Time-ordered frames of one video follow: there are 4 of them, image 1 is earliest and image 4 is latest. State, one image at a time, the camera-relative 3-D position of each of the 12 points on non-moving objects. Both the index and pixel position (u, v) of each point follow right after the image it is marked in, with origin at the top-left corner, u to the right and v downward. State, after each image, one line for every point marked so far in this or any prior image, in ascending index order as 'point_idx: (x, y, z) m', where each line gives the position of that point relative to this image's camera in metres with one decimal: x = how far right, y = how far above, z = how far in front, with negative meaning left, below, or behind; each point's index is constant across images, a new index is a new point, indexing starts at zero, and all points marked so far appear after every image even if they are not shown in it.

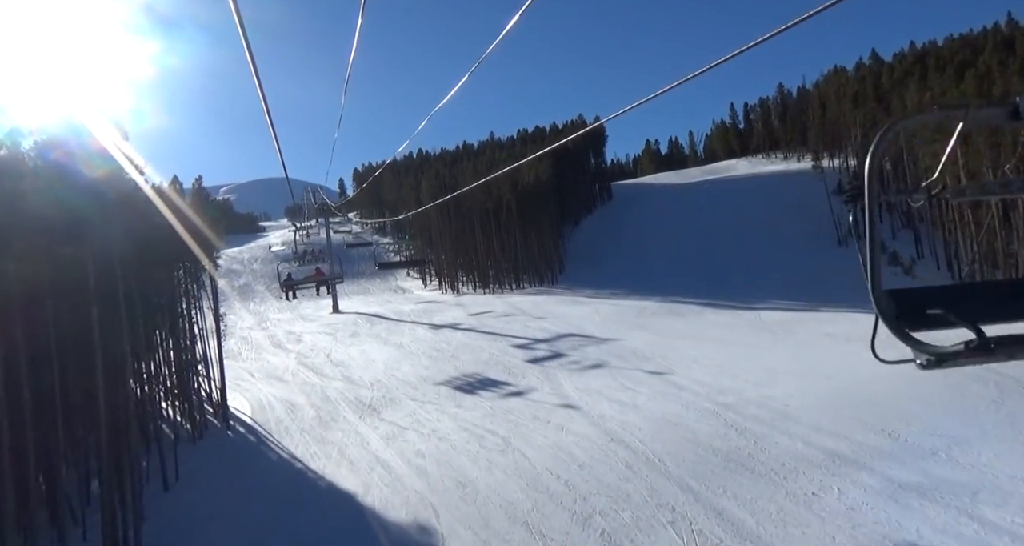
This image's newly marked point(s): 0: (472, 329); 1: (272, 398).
0: (-1.4, -2.1, +19.1) m
1: (-5.9, -3.2, +13.3) m
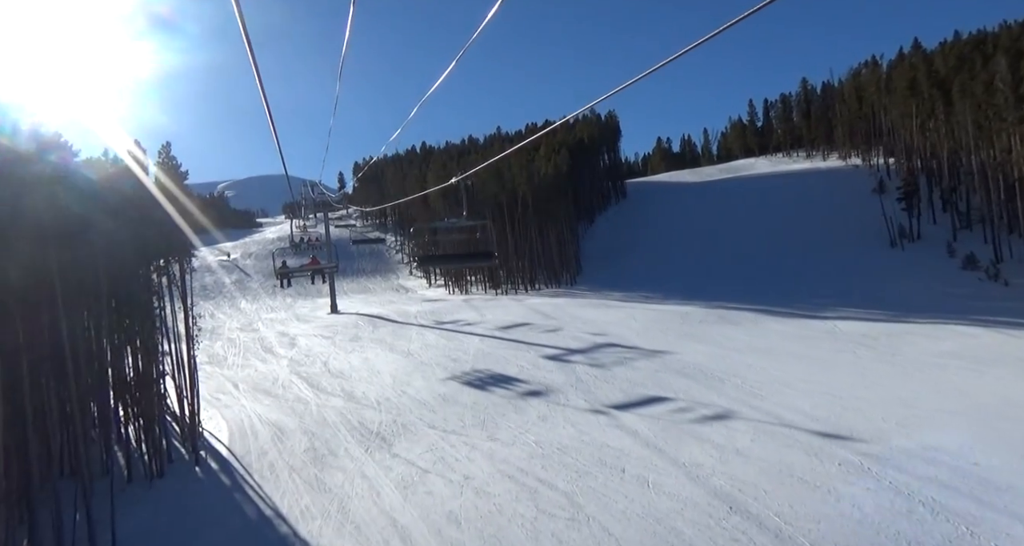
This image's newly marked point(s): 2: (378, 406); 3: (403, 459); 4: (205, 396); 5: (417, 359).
0: (-0.7, -2.0, +16.8) m
1: (-5.2, -3.0, +10.9) m
2: (-2.8, -2.8, +11.1) m
3: (-1.7, -2.8, +8.0) m
4: (-7.7, -3.1, +13.3) m
5: (-2.7, -2.5, +15.2) m
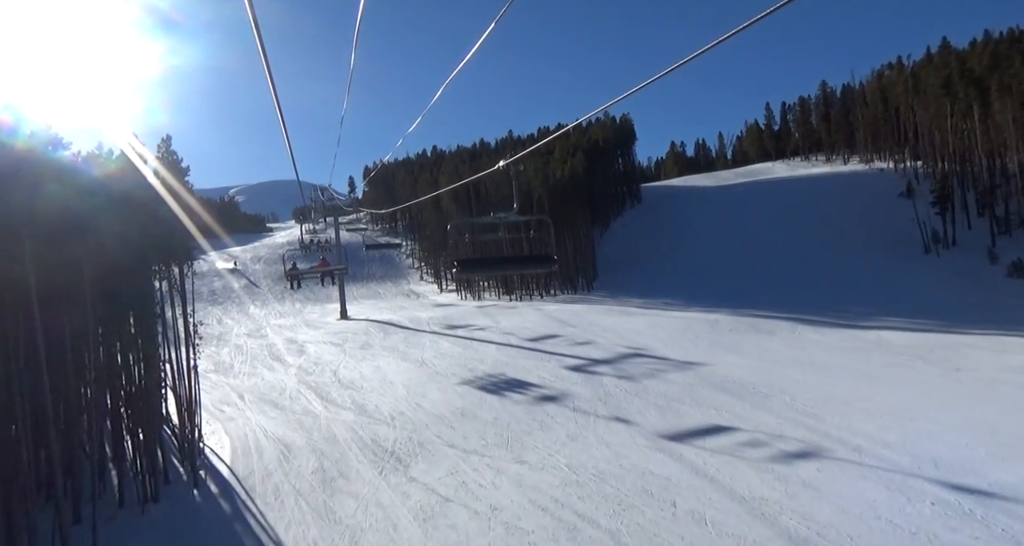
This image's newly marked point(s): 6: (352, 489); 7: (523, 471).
0: (-0.1, -2.2, +16.0) m
1: (-4.7, -3.1, +10.1) m
2: (-2.3, -2.8, +10.3) m
3: (-1.2, -2.9, +7.3) m
4: (-7.2, -3.2, +12.6) m
5: (-2.2, -2.6, +14.4) m
6: (-2.2, -3.0, +7.4) m
7: (+0.1, -2.7, +7.3) m
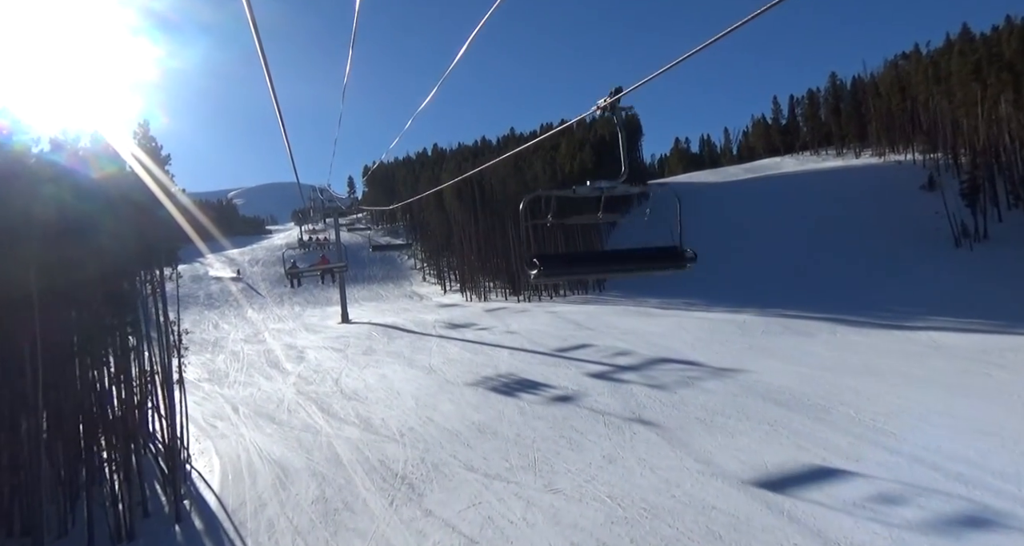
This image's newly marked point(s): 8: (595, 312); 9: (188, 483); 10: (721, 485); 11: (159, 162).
0: (+0.3, -2.2, +14.9) m
1: (-4.3, -3.1, +9.1) m
2: (-1.9, -2.9, +9.2) m
3: (-0.8, -2.9, +6.2) m
4: (-6.8, -3.2, +11.6) m
5: (-1.8, -2.6, +13.4) m
6: (-1.8, -3.0, +6.3) m
7: (+0.5, -2.7, +6.3) m
8: (+3.0, -1.4, +19.3) m
9: (-4.9, -3.2, +8.1) m
10: (+2.4, -2.4, +6.1) m
11: (-5.8, +1.8, +8.7) m
